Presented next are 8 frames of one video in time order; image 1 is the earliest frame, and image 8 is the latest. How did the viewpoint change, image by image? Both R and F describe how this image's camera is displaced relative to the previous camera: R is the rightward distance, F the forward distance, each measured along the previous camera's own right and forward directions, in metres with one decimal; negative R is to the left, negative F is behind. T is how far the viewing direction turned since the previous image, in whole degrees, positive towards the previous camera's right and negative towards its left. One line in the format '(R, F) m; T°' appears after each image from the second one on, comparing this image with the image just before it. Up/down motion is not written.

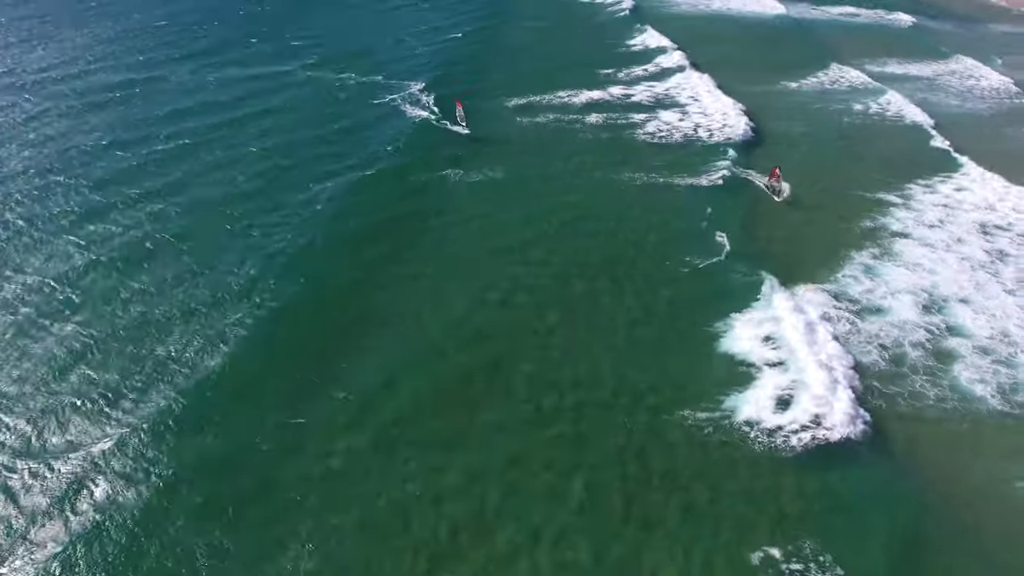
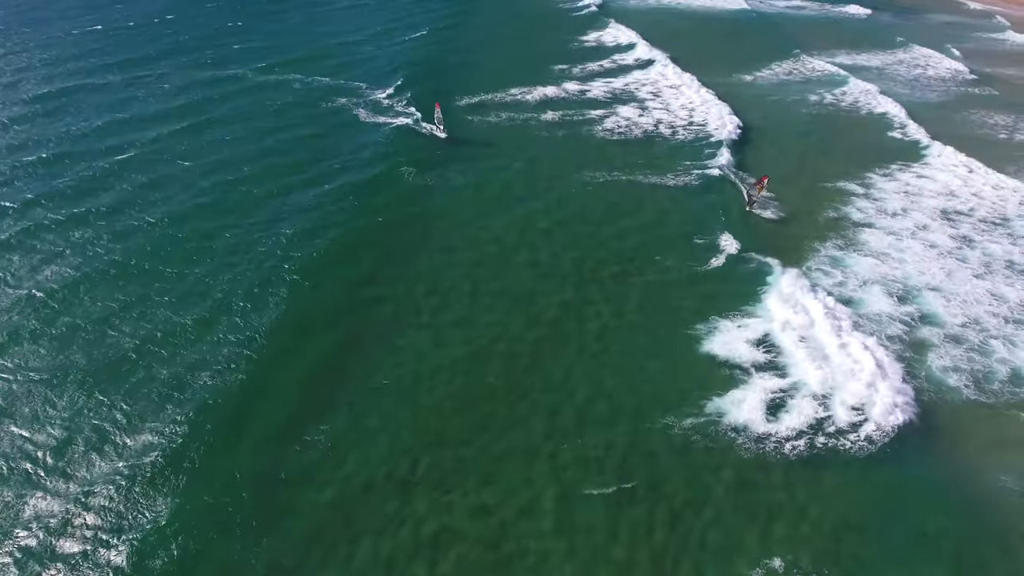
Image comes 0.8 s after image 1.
(-0.1, +1.1) m; +3°
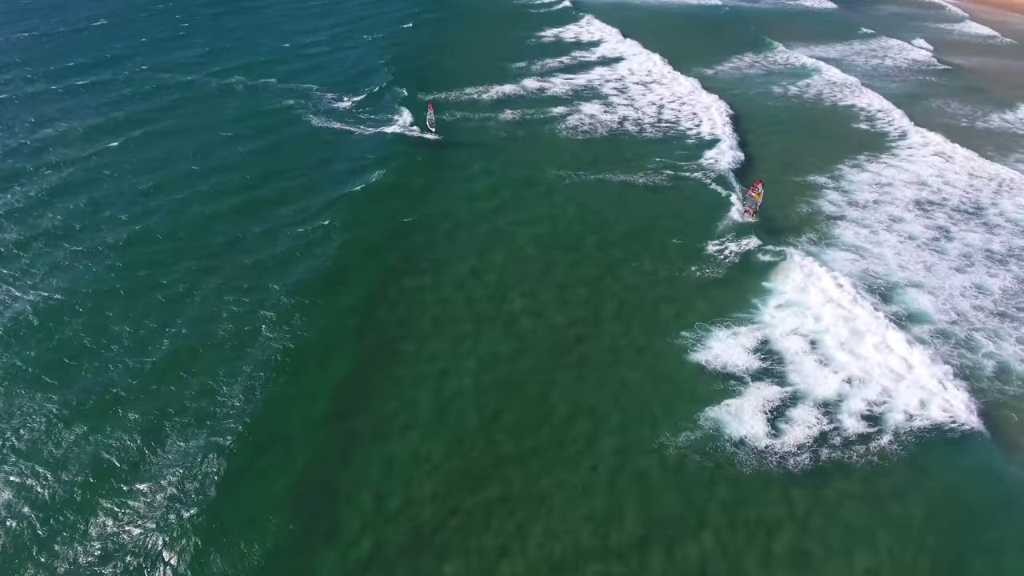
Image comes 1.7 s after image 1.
(-0.3, +1.7) m; +3°
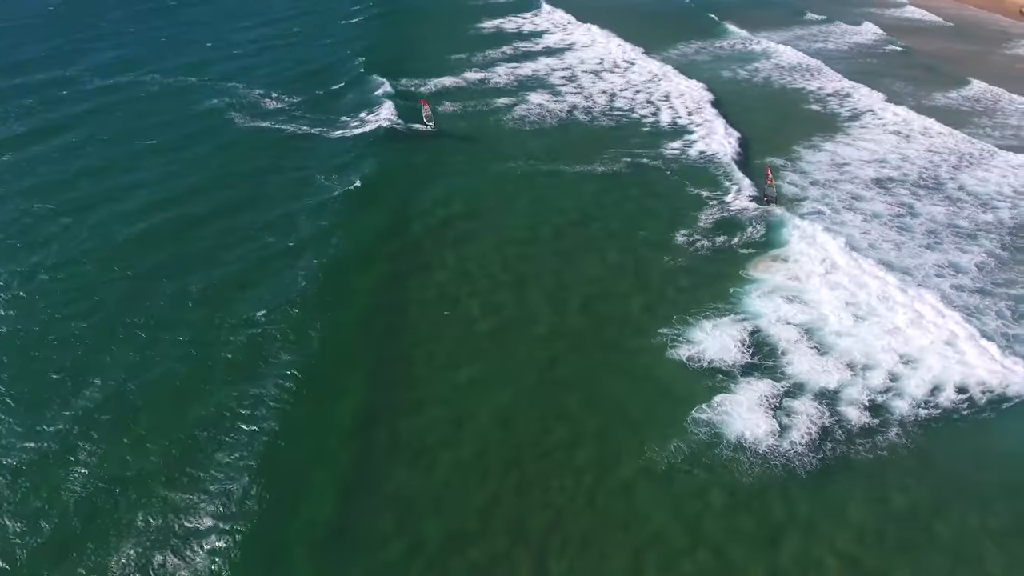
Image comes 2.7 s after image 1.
(-0.5, +2.3) m; +5°
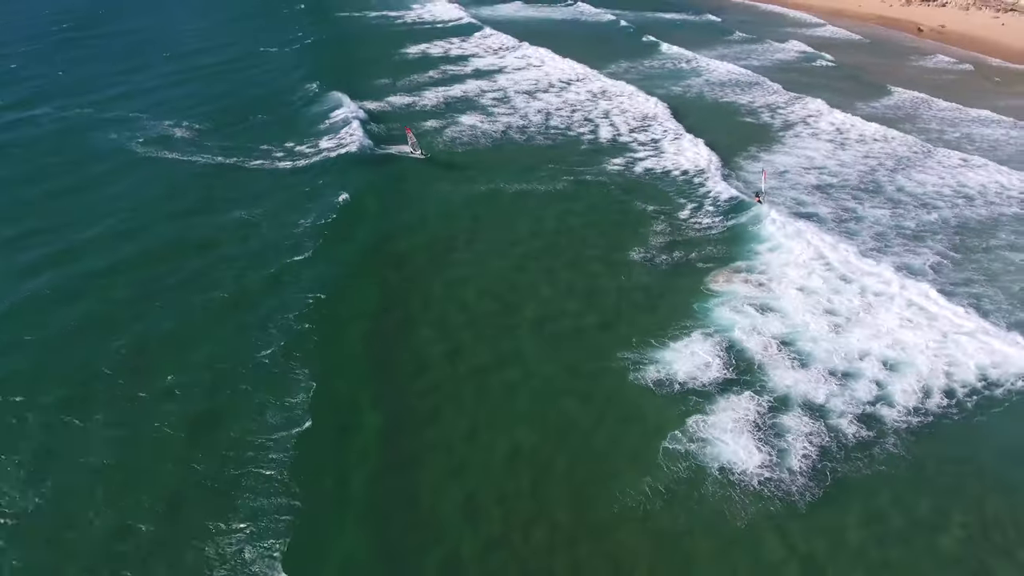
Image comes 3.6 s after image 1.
(-0.4, +2.0) m; +6°
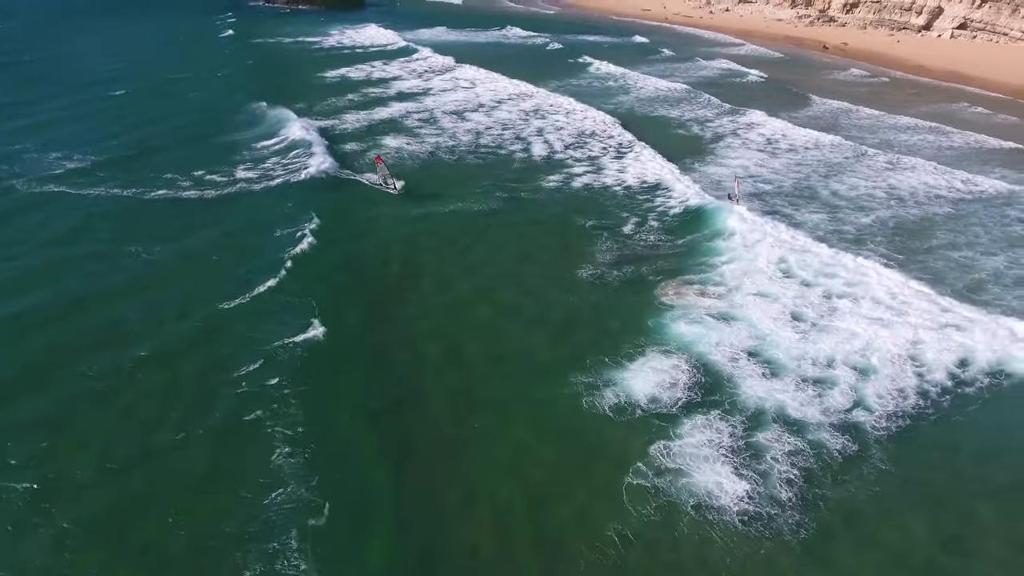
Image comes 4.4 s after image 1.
(-0.2, +1.7) m; +6°
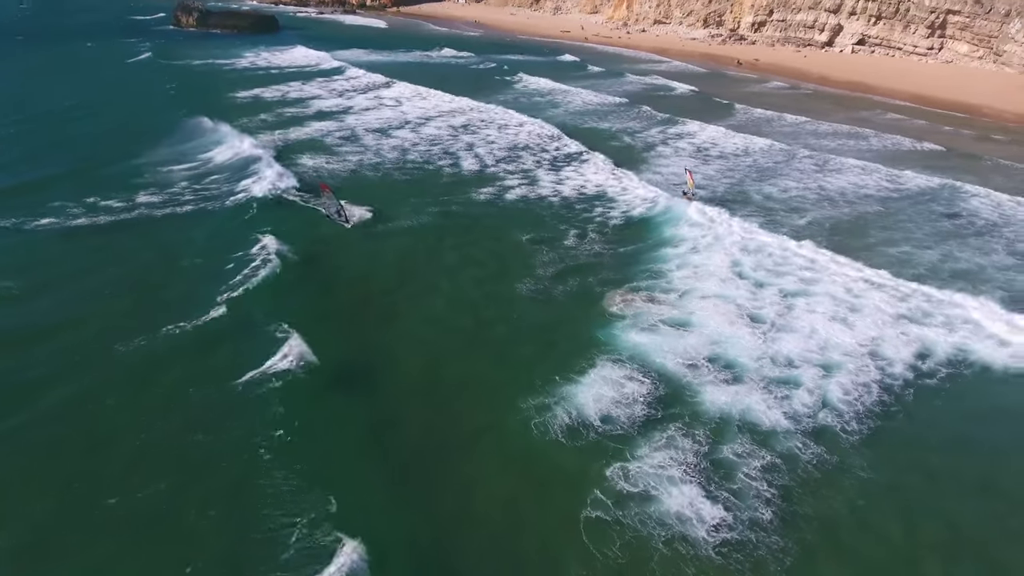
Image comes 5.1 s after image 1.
(-0.1, +1.6) m; +6°
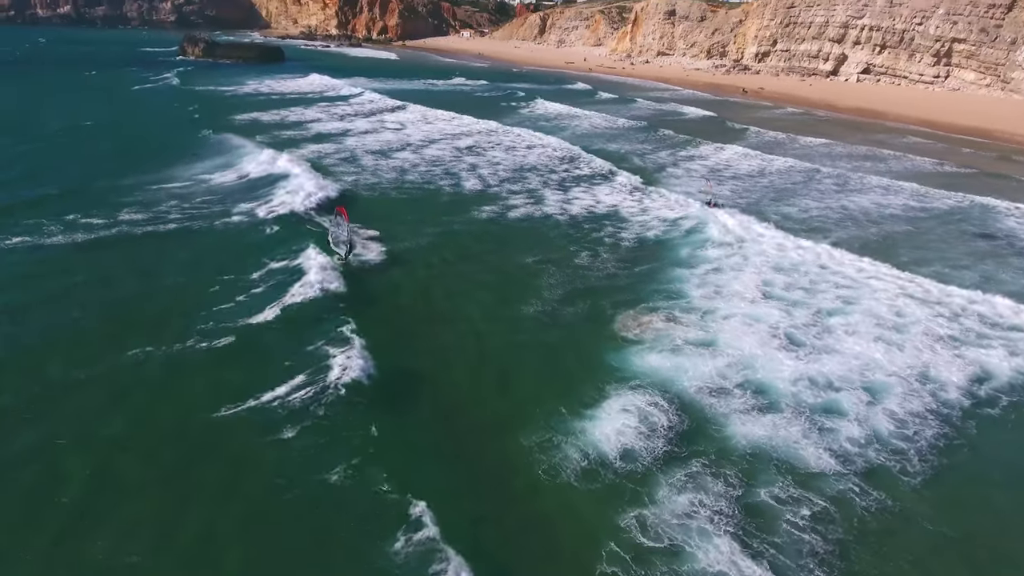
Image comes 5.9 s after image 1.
(0.0, +1.8) m; 0°
